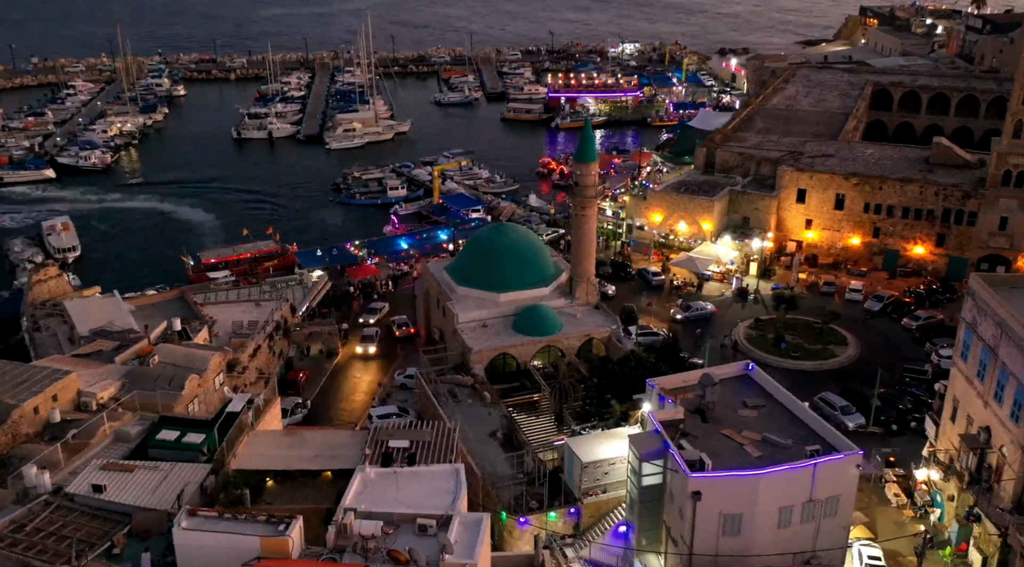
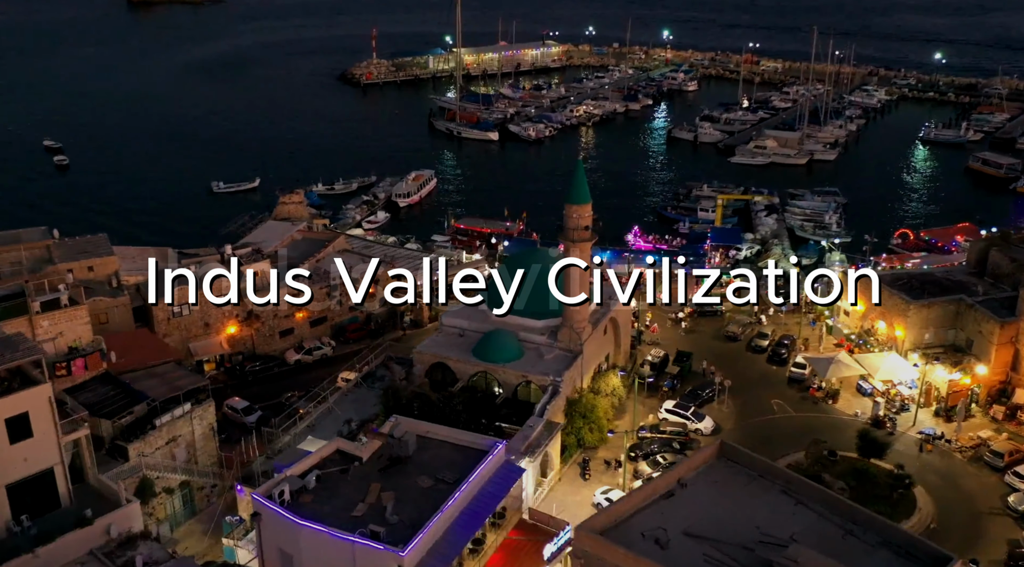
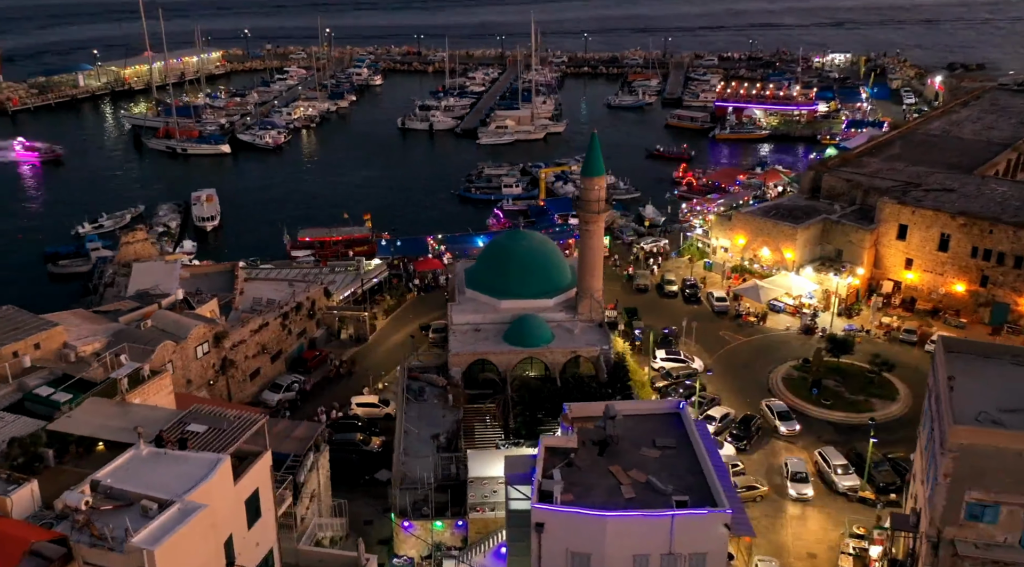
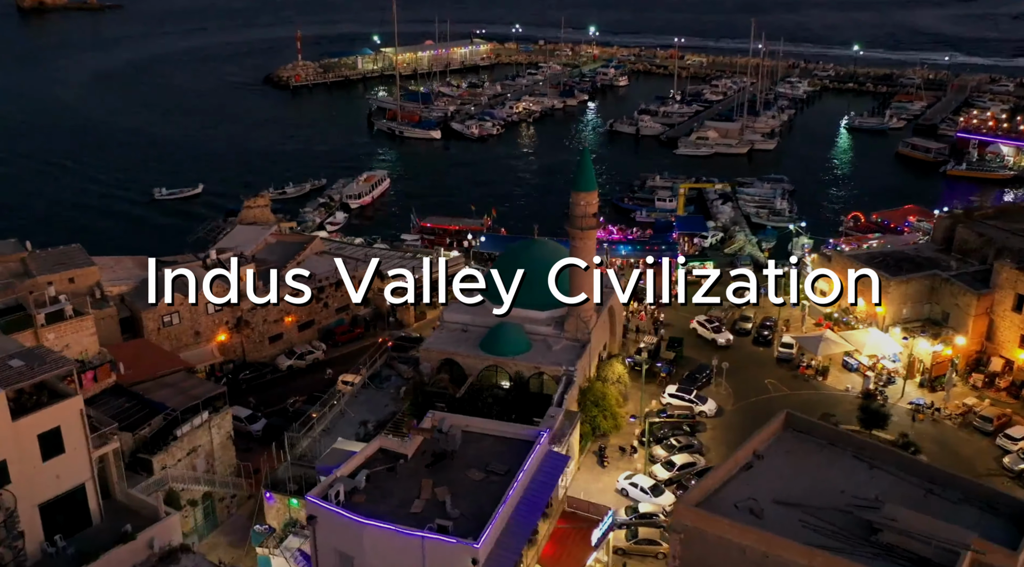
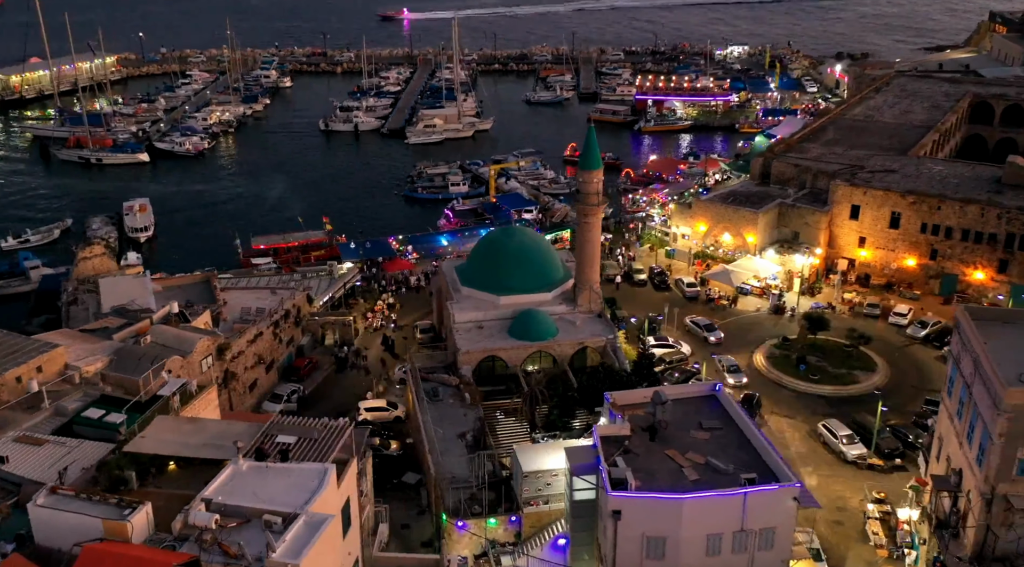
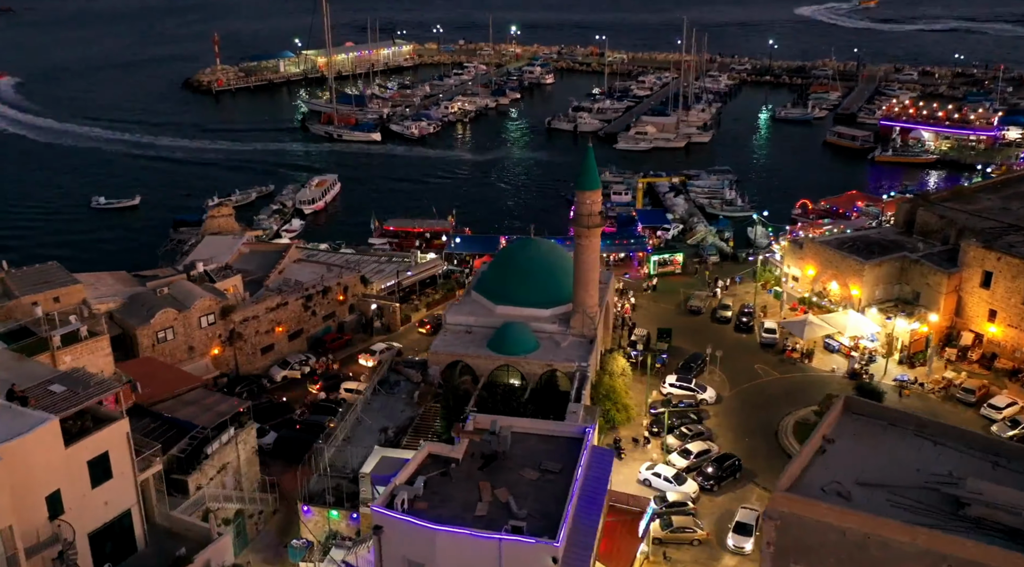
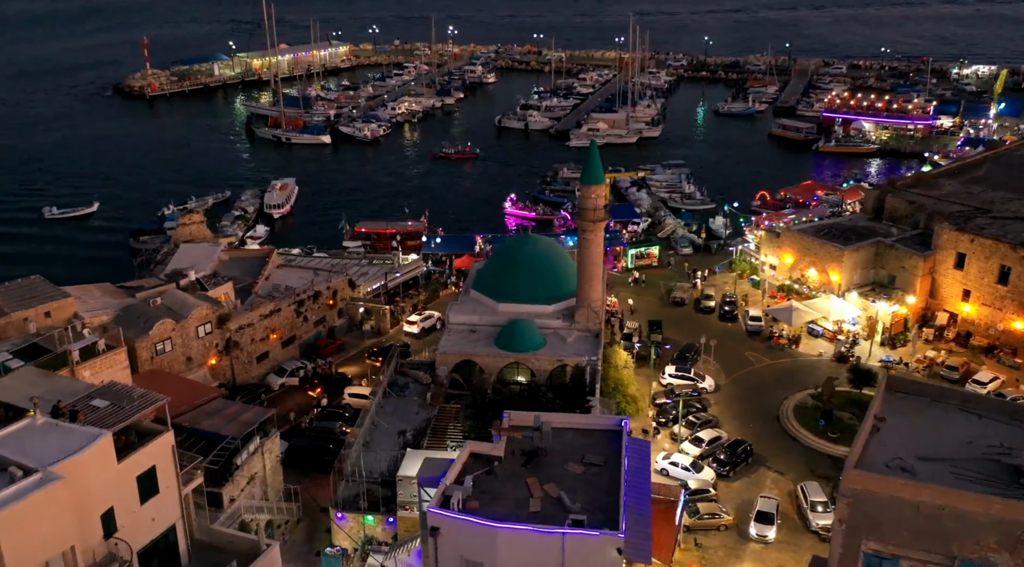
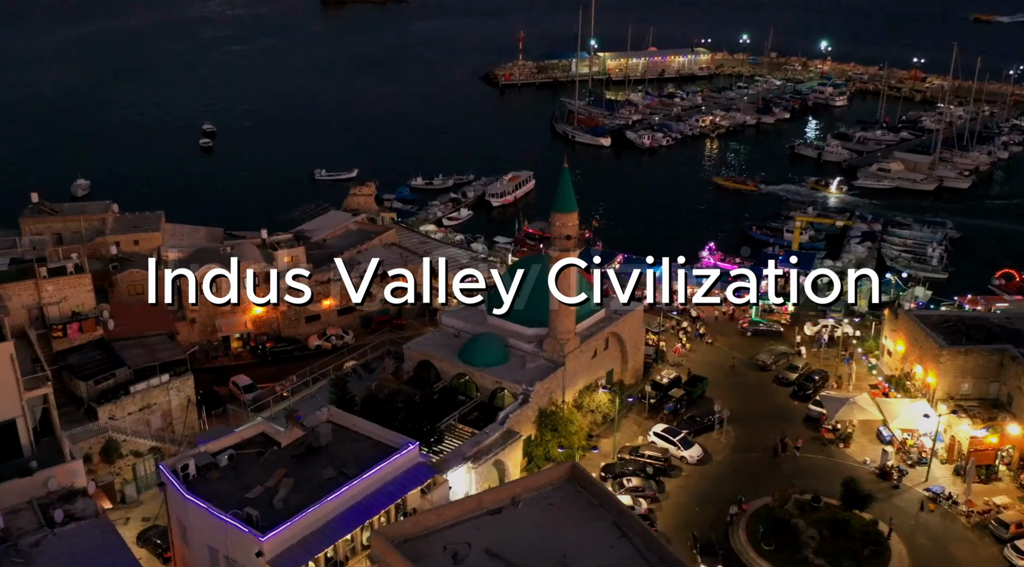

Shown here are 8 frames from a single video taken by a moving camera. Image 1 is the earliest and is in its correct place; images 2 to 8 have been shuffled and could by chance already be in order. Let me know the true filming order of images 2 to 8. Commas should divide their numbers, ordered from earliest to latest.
5, 3, 7, 6, 4, 2, 8
